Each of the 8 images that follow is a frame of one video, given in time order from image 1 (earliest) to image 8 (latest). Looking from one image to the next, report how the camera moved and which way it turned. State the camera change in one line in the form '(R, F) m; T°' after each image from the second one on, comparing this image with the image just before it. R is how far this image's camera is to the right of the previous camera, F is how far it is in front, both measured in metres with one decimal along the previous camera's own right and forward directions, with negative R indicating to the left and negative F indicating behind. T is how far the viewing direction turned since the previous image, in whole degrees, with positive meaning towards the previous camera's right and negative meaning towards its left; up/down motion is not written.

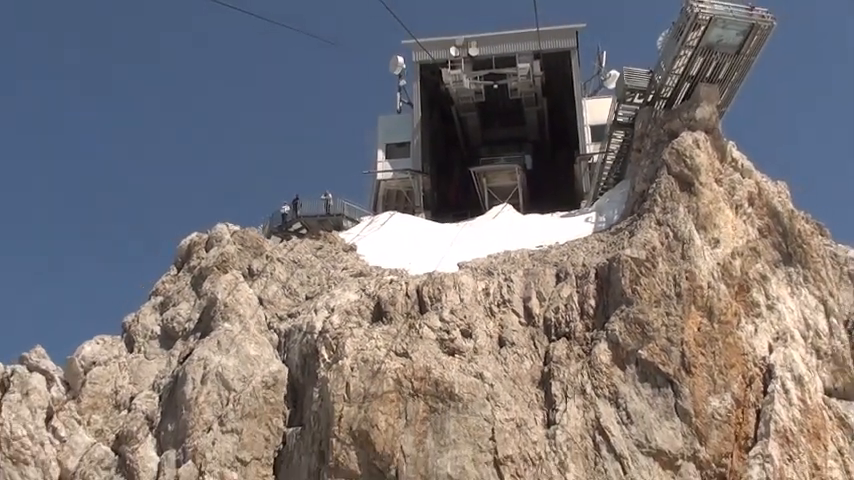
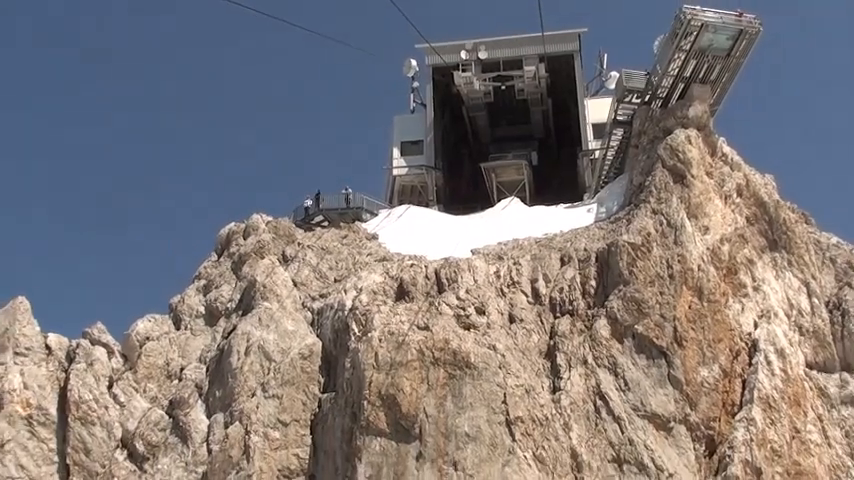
(-0.3, -2.6) m; 0°
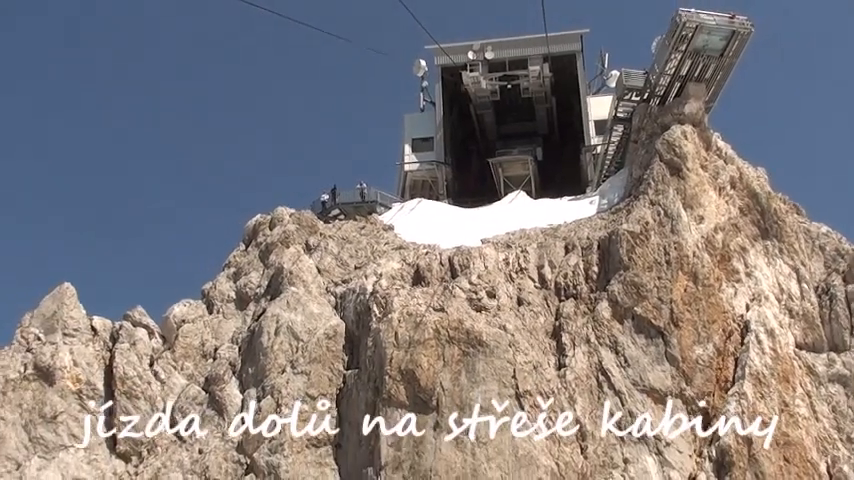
(-0.3, -2.0) m; 0°
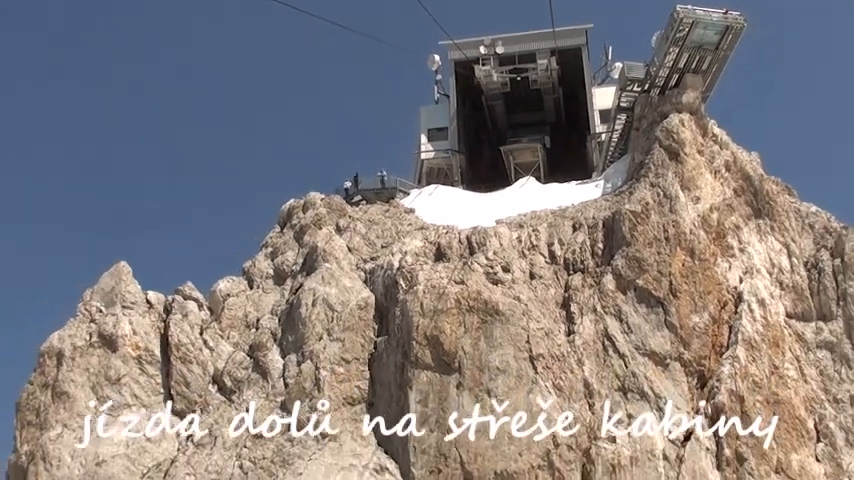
(-0.4, -2.8) m; 0°
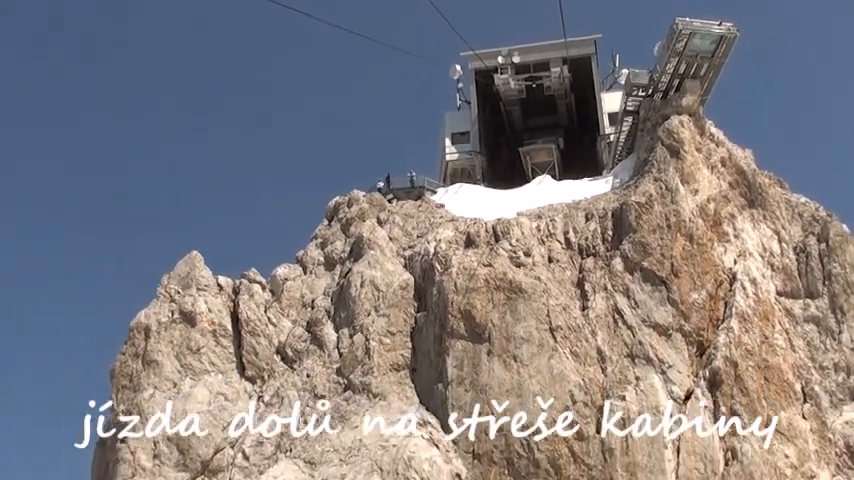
(-0.6, -4.4) m; -1°
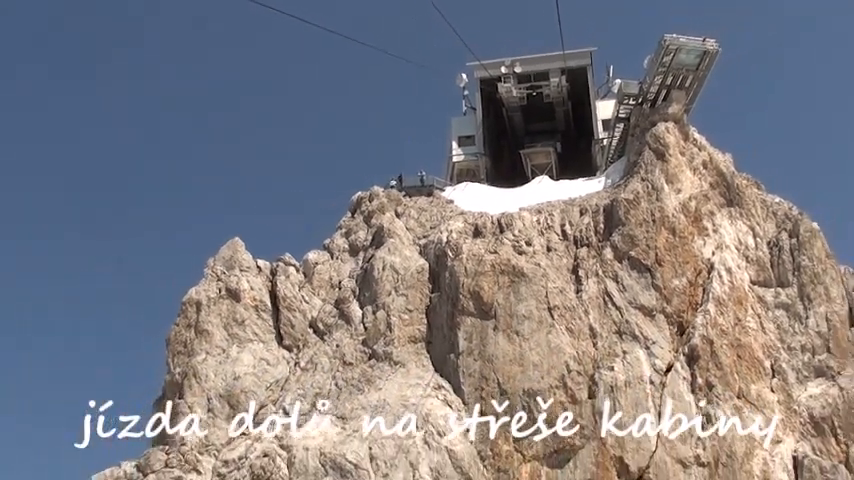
(-0.6, -4.6) m; 0°
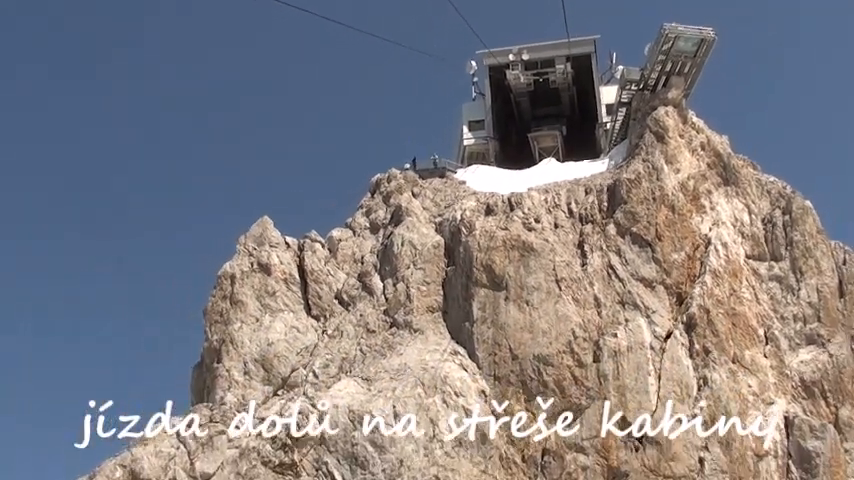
(-0.4, -2.9) m; 0°
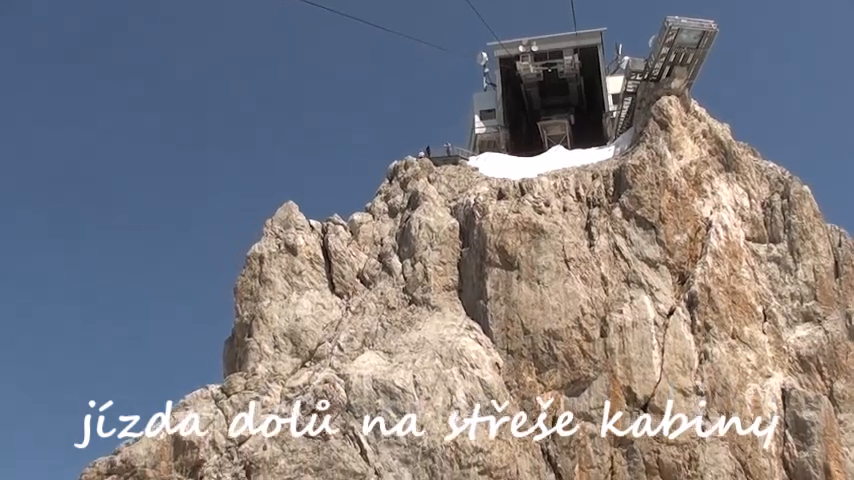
(-0.4, -2.4) m; 0°
